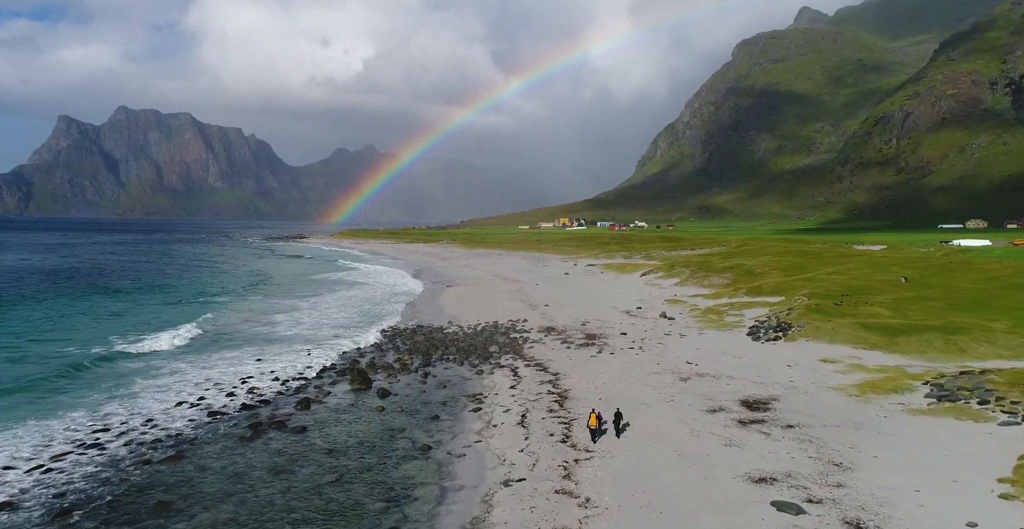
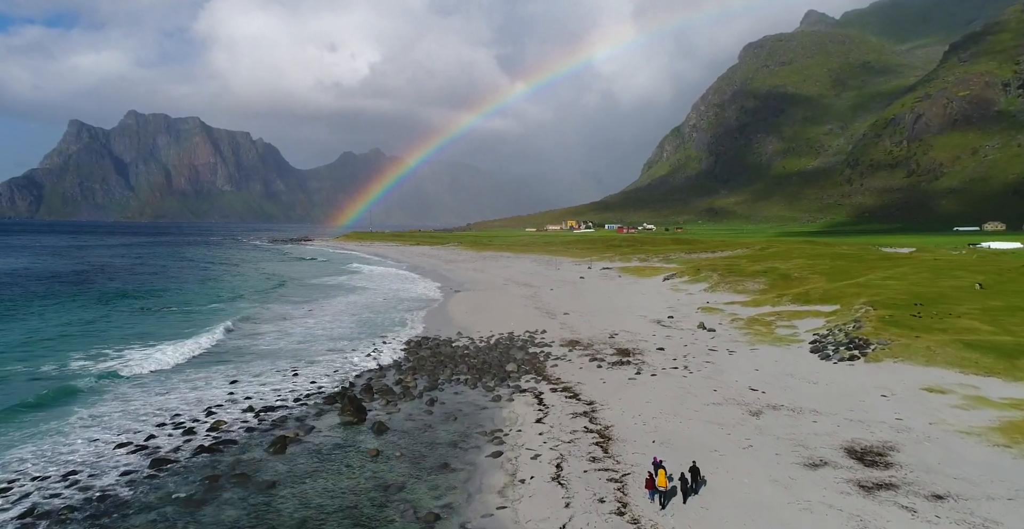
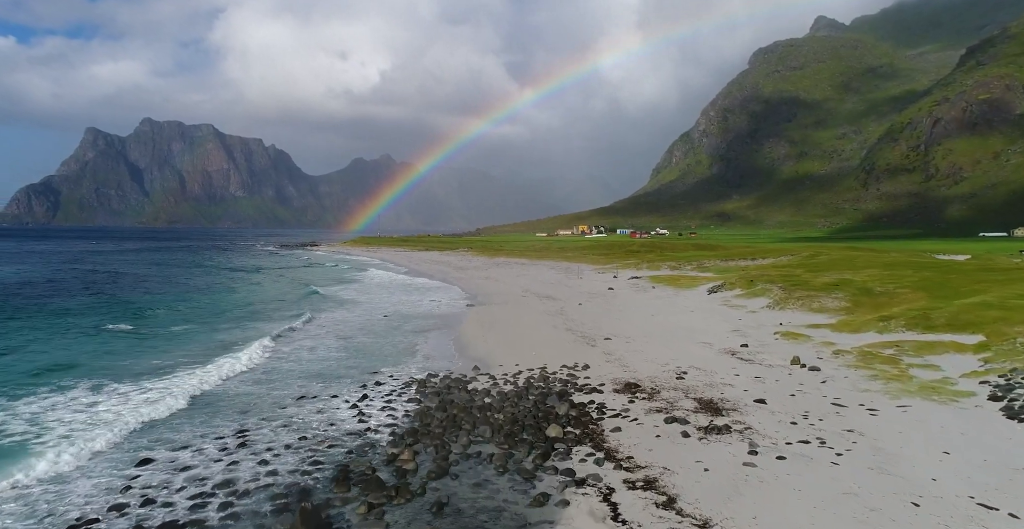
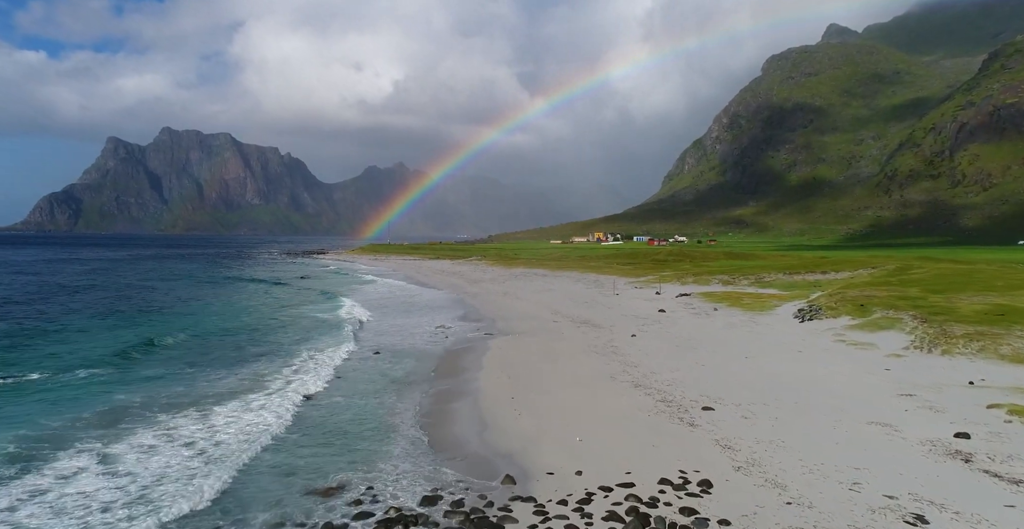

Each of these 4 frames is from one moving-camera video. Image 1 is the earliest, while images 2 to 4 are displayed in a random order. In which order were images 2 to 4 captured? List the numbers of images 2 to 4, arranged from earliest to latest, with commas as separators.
2, 3, 4
